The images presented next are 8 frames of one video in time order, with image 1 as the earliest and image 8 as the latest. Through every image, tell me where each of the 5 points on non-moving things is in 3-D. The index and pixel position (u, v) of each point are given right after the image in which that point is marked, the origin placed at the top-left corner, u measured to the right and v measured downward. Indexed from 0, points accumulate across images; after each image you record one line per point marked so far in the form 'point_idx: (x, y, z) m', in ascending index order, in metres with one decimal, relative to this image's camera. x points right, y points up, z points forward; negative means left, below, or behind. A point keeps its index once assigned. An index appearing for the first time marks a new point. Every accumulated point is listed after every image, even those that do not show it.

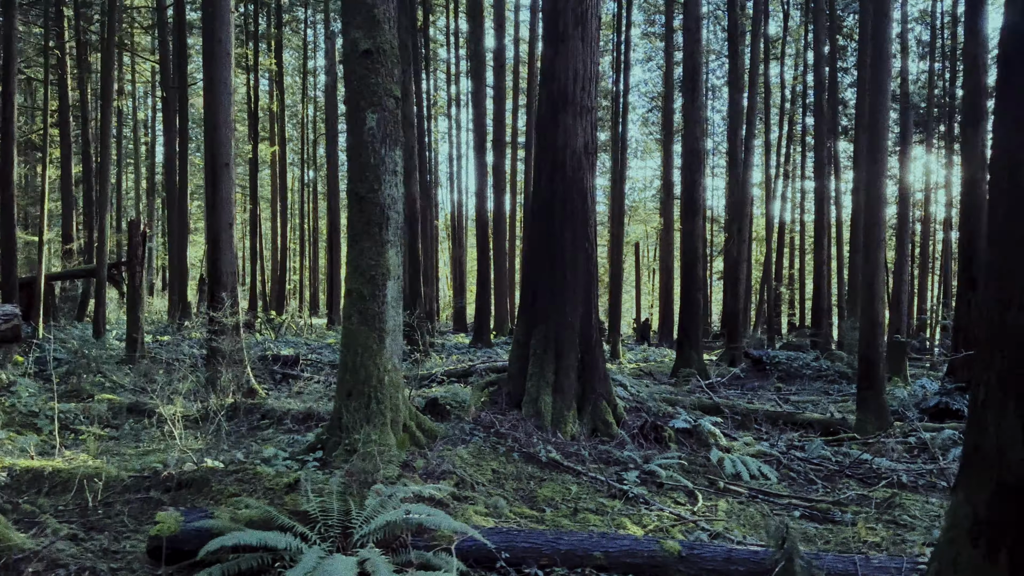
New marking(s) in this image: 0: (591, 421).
0: (+0.7, -1.2, +5.3) m
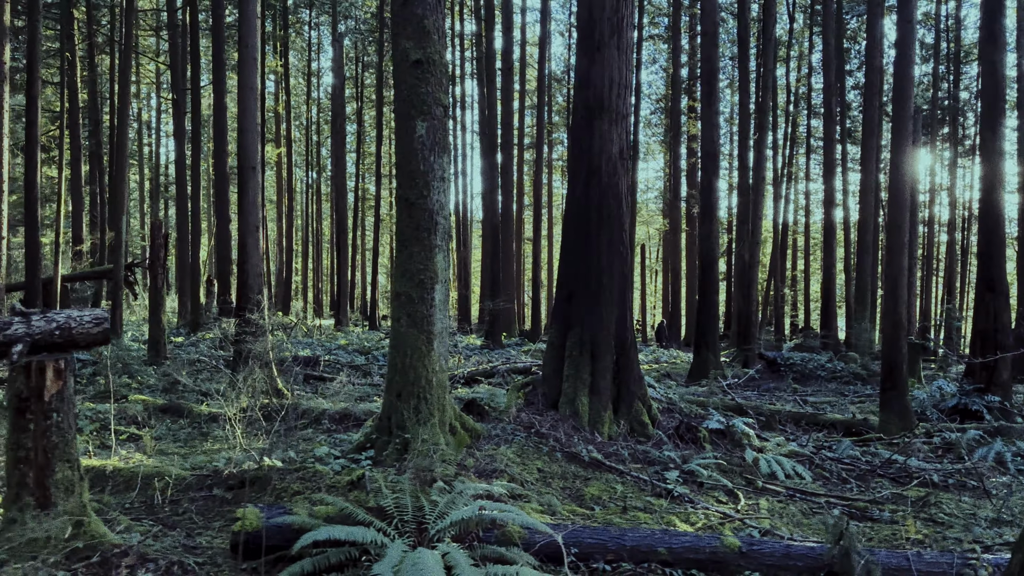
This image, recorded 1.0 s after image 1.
0: (+1.0, -1.2, +5.5) m
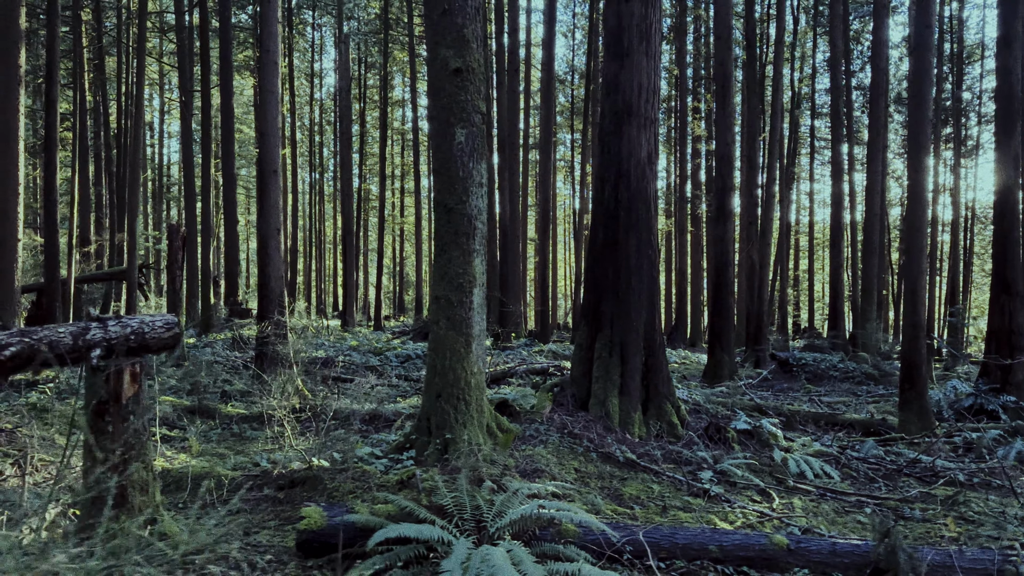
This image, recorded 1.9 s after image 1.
0: (+1.3, -1.2, +5.5) m
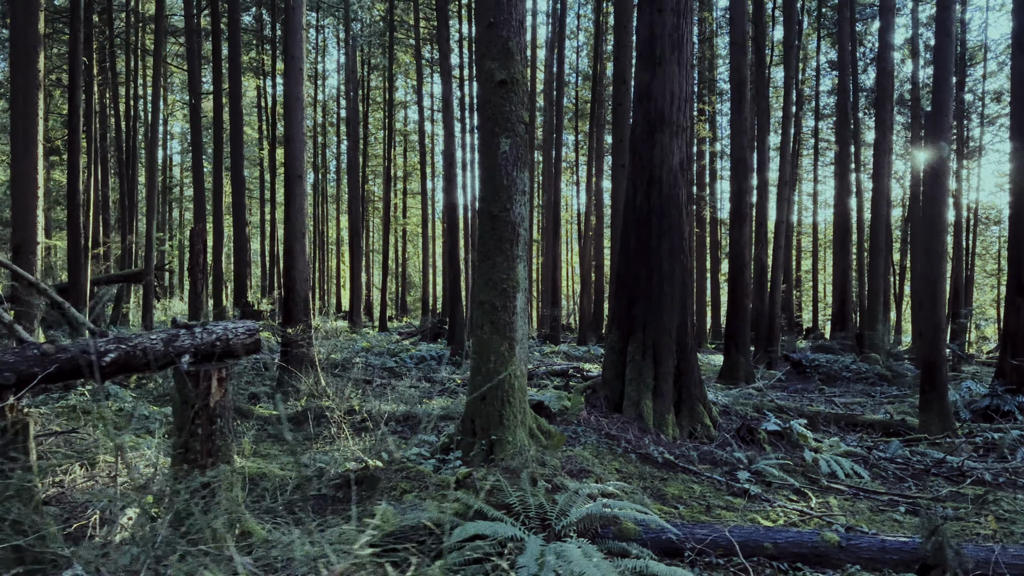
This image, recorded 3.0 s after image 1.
0: (+1.6, -1.3, +5.7) m
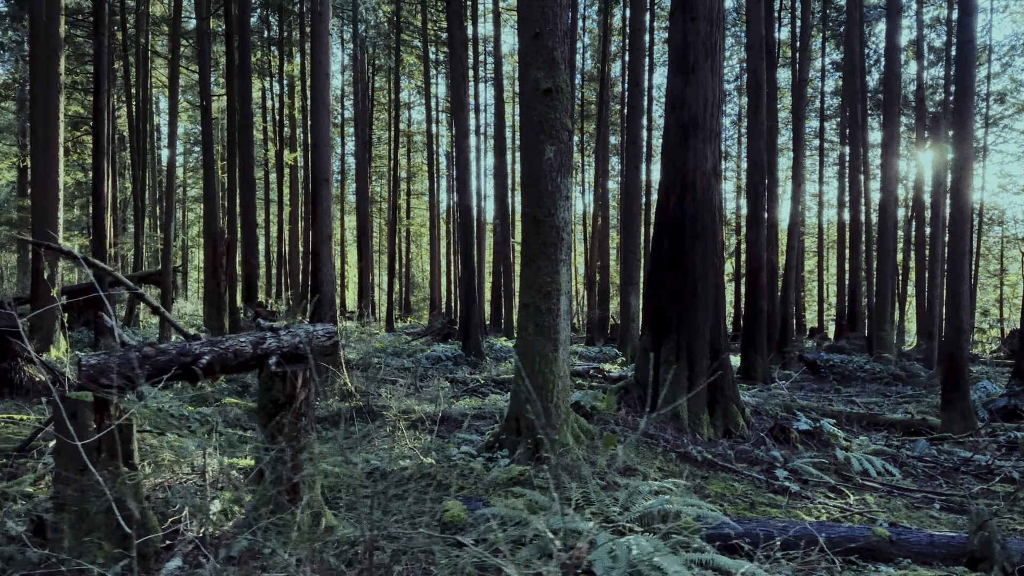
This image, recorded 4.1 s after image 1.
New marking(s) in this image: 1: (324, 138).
0: (+2.0, -1.3, +5.8) m
1: (-2.9, +2.3, +9.3) m
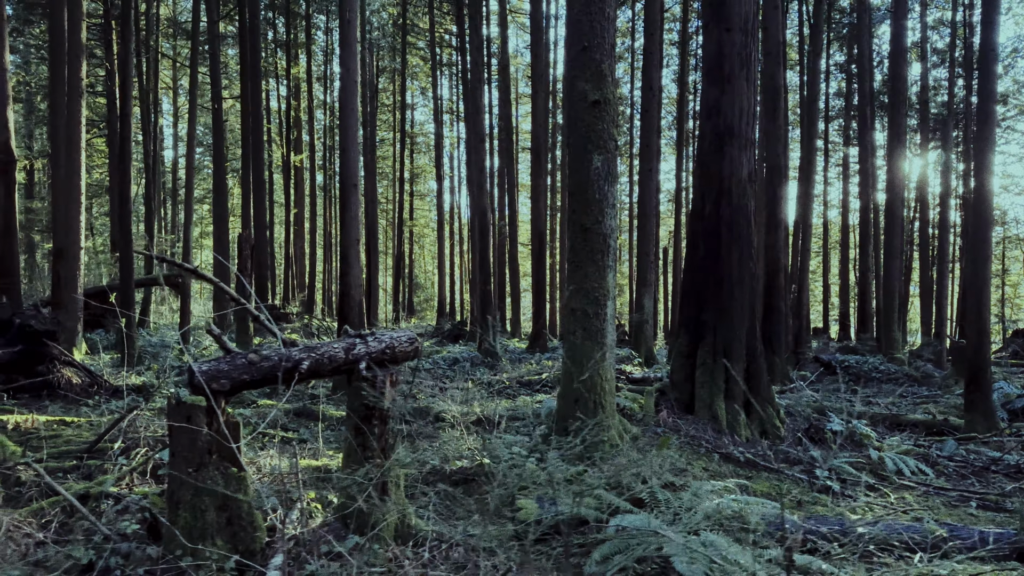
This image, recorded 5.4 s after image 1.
0: (+2.4, -1.3, +6.0) m
1: (-2.5, +2.2, +9.4) m
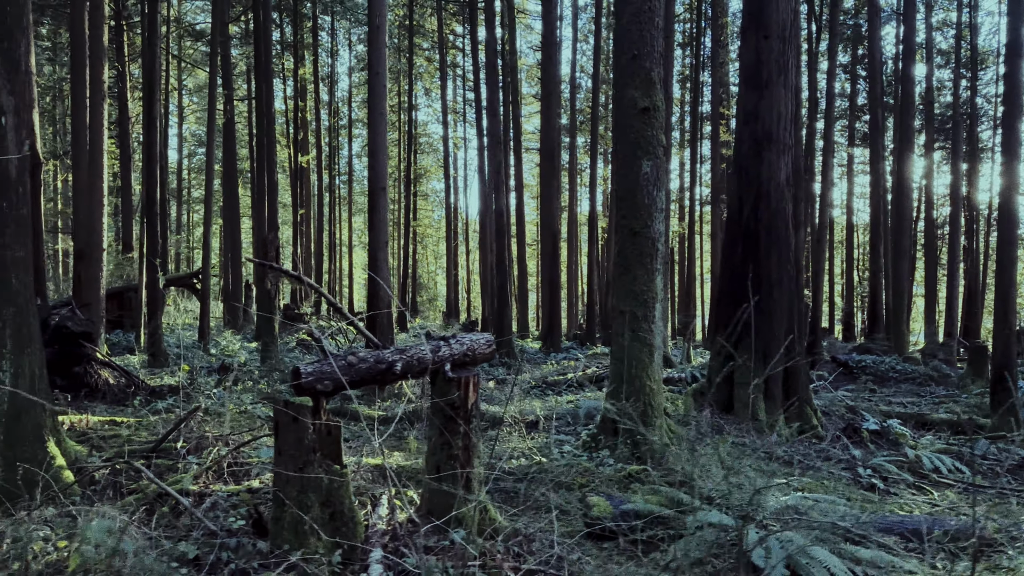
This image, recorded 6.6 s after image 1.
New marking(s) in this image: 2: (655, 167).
0: (+2.8, -1.4, +6.1) m
1: (-2.1, +2.2, +9.6) m
2: (+1.2, +1.0, +5.2) m
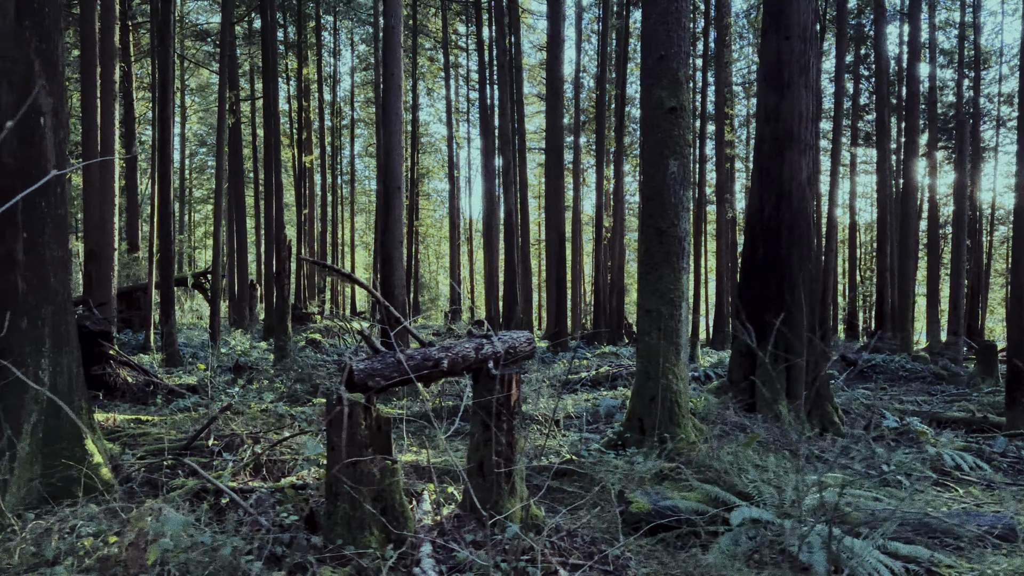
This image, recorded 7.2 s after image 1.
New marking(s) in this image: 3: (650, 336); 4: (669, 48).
0: (+3.1, -1.3, +6.1) m
1: (-1.8, +2.2, +9.6) m
2: (+1.4, +1.0, +5.2) m
3: (+1.2, -0.4, +5.3) m
4: (+1.3, +2.0, +5.1) m
